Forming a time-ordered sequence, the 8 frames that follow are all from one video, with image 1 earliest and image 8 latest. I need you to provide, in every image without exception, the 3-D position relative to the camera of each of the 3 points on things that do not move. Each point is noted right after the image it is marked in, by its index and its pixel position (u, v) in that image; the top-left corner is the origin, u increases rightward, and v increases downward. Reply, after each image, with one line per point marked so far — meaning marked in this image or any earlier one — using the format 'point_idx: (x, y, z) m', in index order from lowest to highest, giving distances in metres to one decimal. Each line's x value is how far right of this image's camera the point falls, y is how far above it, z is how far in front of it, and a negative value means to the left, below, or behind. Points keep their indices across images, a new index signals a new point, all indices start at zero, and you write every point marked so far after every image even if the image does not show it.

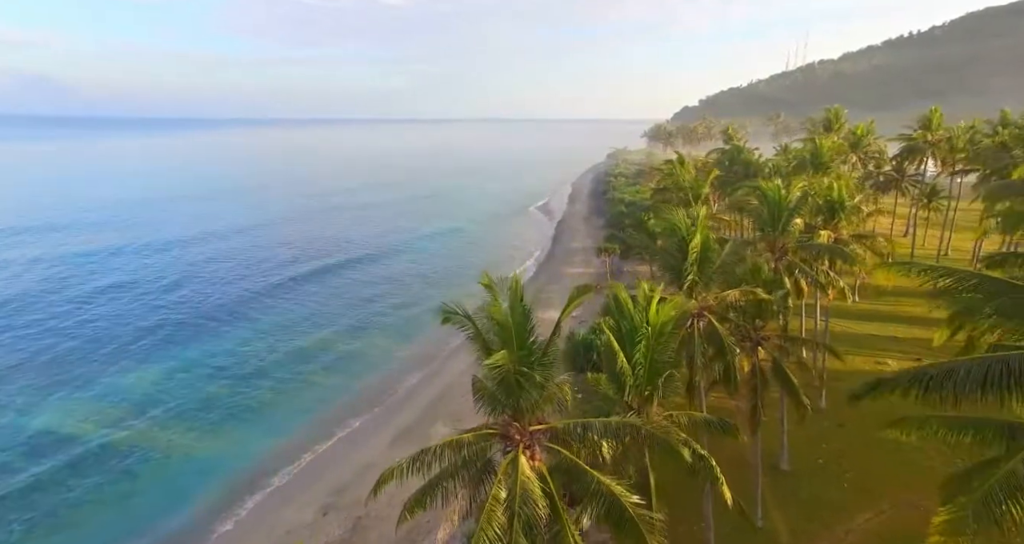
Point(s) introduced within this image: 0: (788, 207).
0: (+9.7, +2.2, +19.5) m
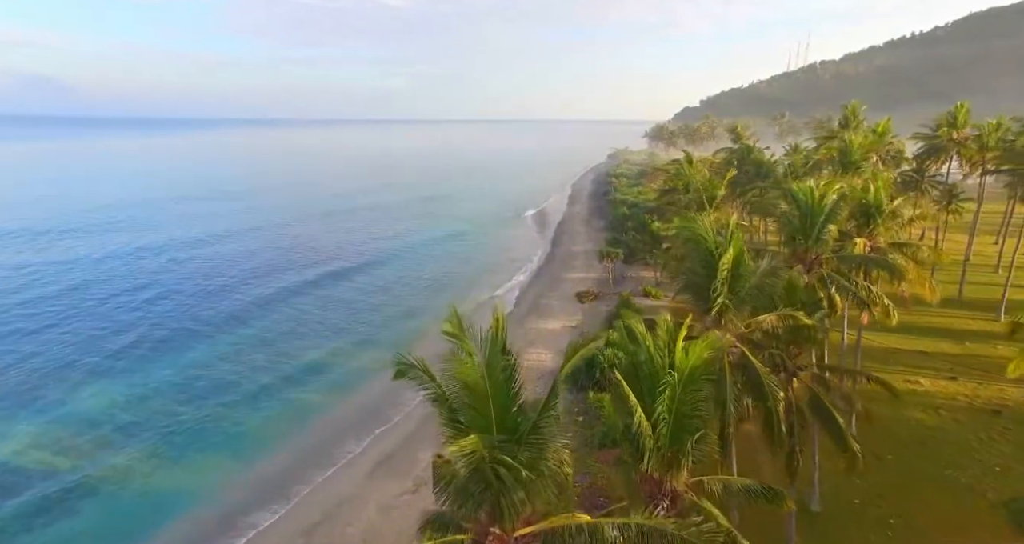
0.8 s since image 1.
0: (+9.5, +1.8, +16.9) m
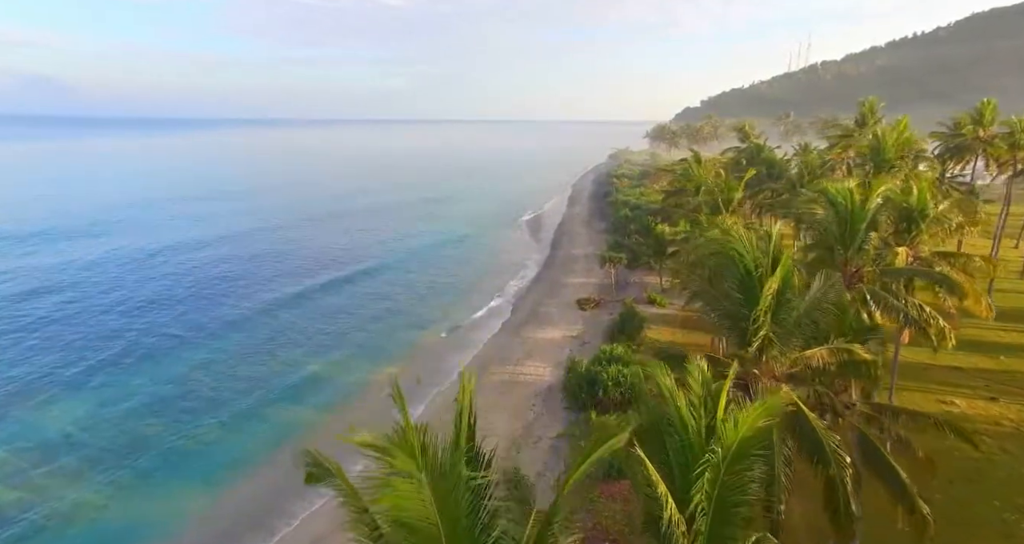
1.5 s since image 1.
0: (+9.3, +1.4, +14.6) m
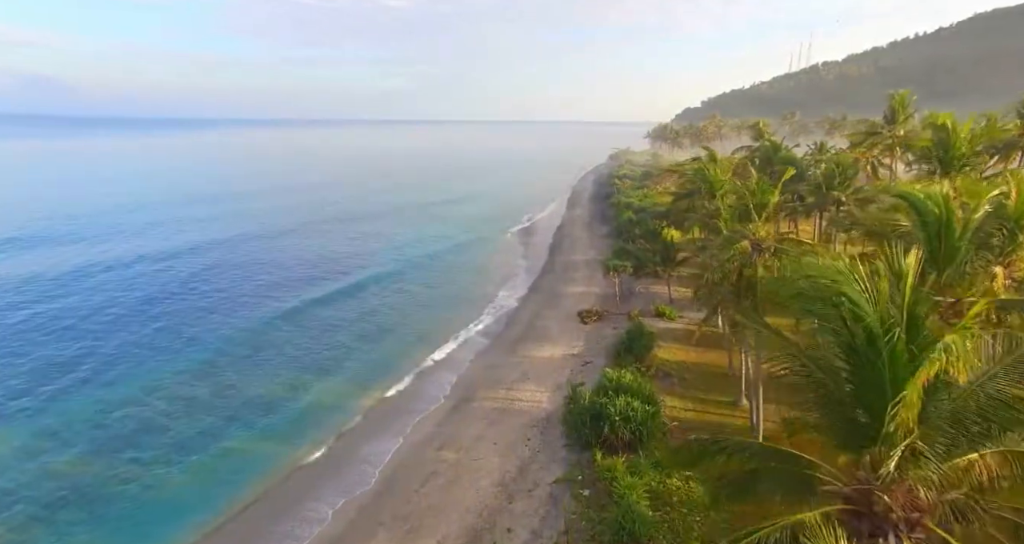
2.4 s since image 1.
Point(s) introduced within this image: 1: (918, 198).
0: (+9.0, +0.7, +11.0) m
1: (+8.4, +1.5, +11.5) m
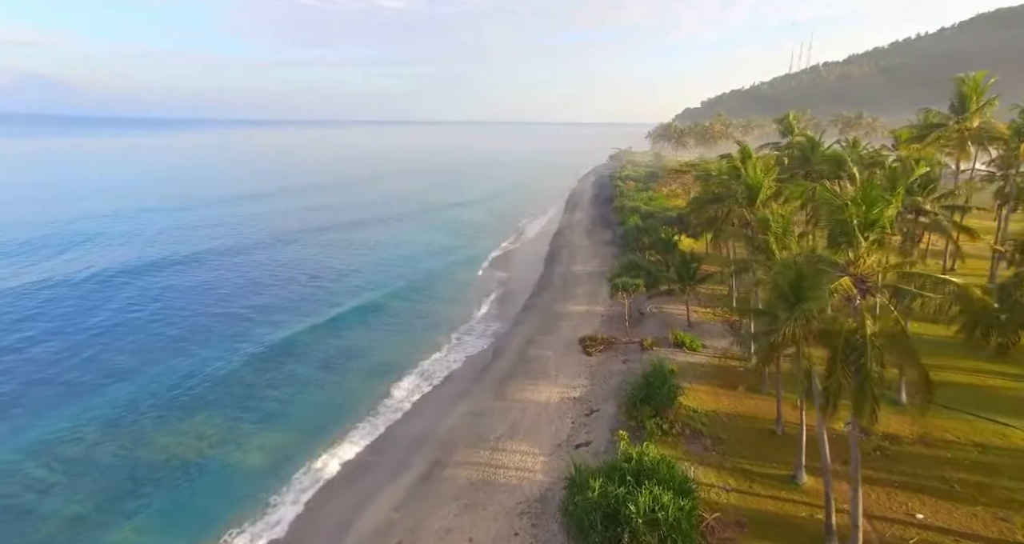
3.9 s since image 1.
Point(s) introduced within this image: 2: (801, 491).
0: (+8.4, -0.4, +4.7) m
1: (+7.8, +0.4, +5.1) m
2: (+9.5, -7.3, +18.4) m
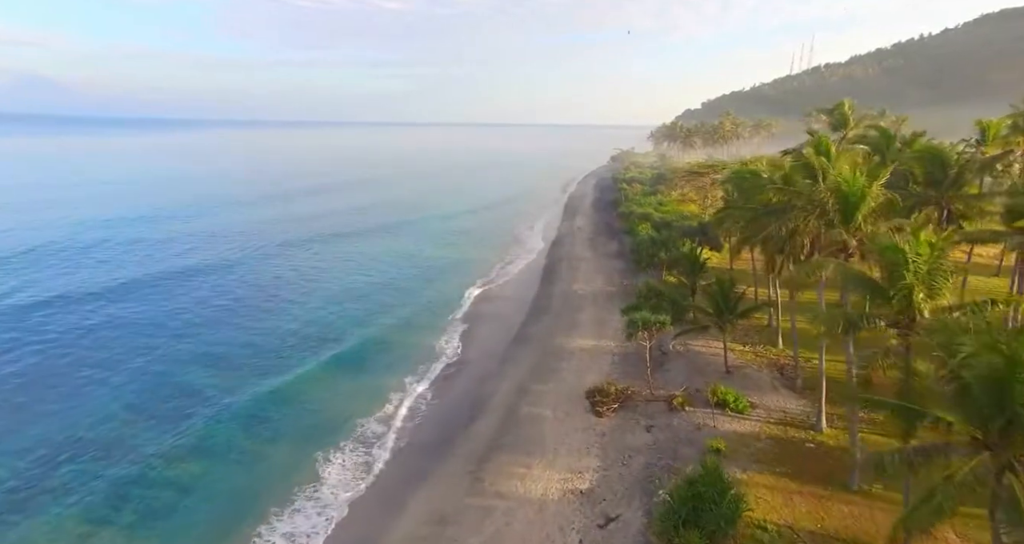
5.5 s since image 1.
0: (+7.9, -1.8, -3.1) m
1: (+7.3, -1.0, -2.7) m
2: (+8.9, -8.7, +10.5) m
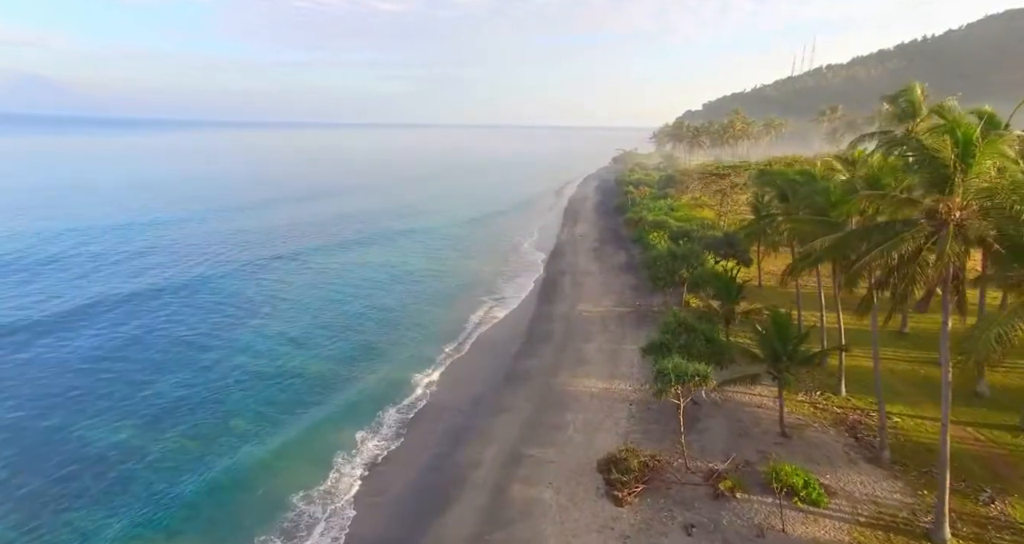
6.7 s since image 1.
0: (+7.5, -2.9, -9.5) m
1: (+6.9, -2.1, -9.0) m
2: (+8.5, -9.8, +4.2) m
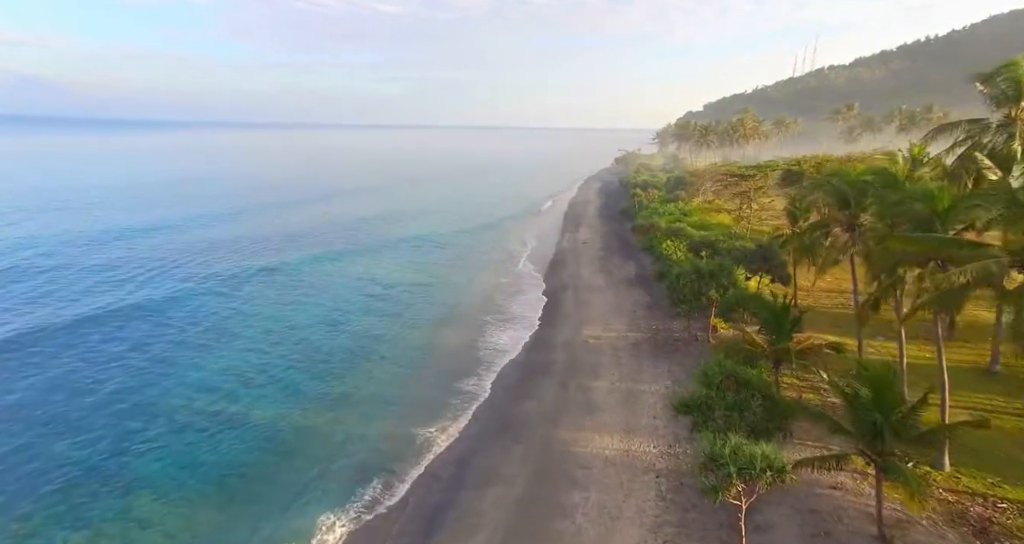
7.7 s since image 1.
0: (+7.2, -3.8, -15.5) m
1: (+6.6, -3.0, -15.0) m
2: (+8.2, -10.8, -1.8) m
